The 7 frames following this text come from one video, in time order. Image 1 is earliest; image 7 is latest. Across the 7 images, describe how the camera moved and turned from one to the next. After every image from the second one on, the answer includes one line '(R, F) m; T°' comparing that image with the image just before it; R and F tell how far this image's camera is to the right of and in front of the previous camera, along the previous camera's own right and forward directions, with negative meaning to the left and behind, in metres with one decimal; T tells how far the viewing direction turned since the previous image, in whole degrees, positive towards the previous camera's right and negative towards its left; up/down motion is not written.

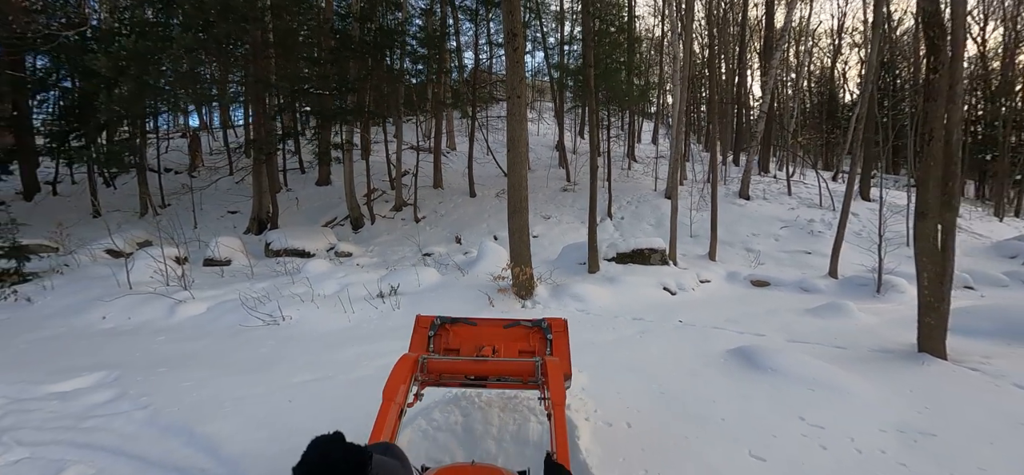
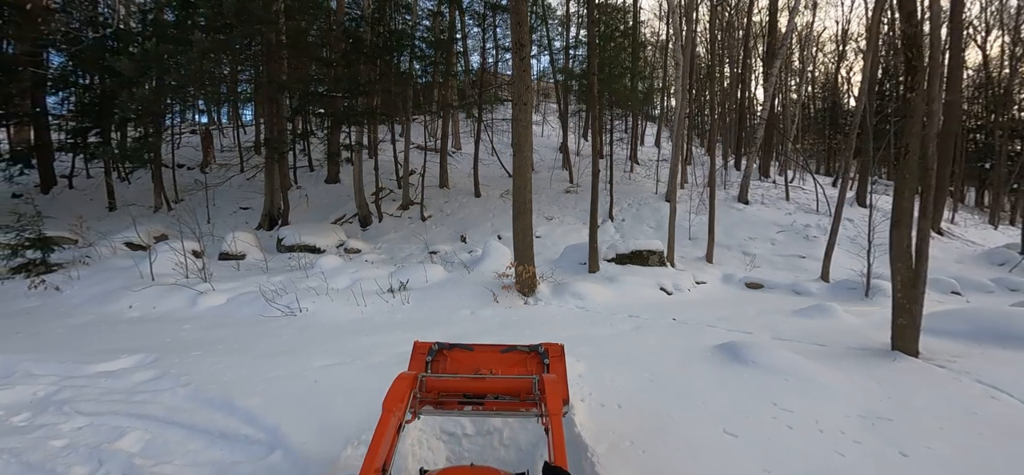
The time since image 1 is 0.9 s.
(0.0, -0.4) m; 0°
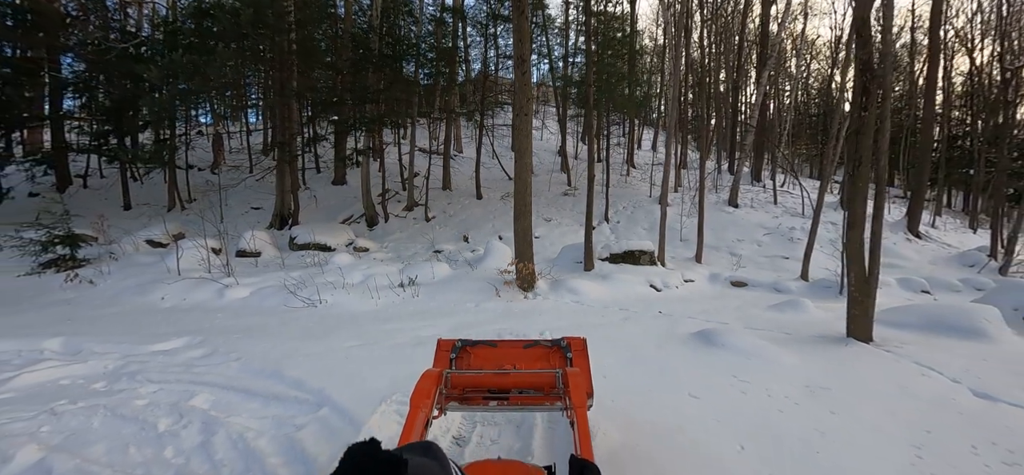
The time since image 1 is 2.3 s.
(0.0, -0.7) m; 0°
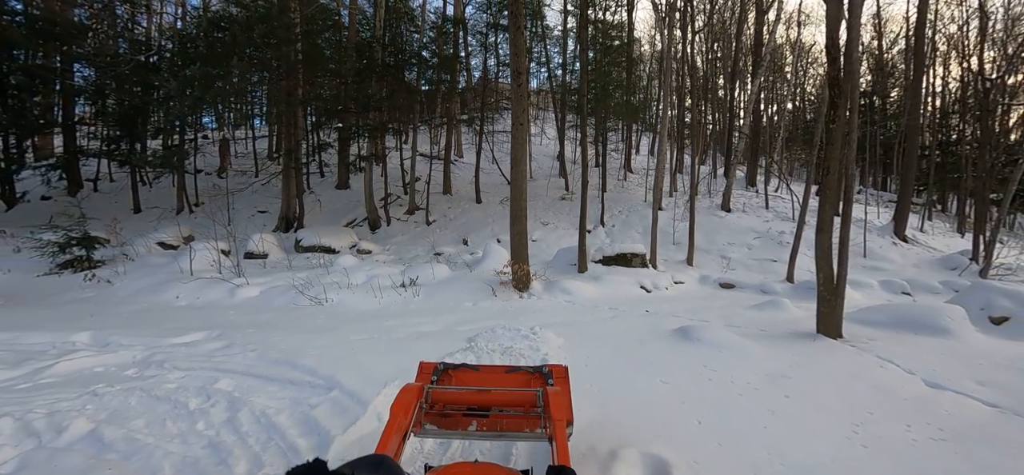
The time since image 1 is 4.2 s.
(+0.1, -0.5) m; 0°
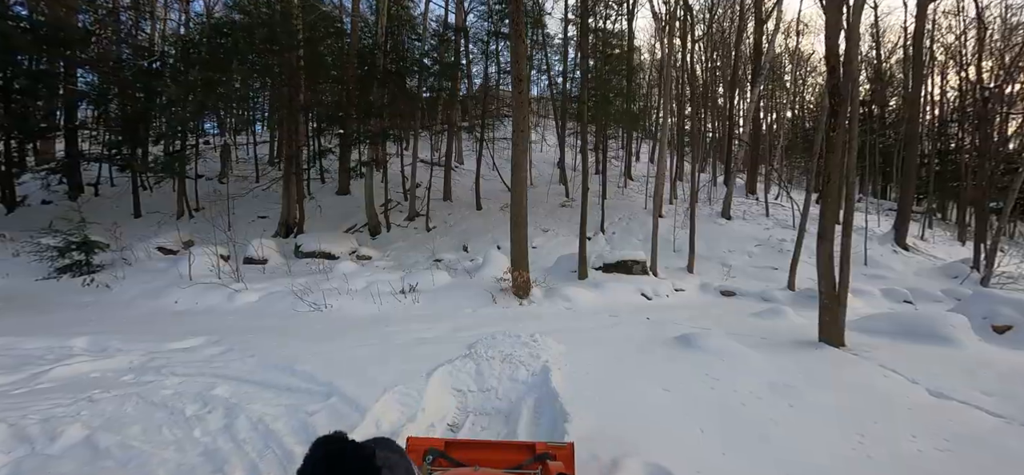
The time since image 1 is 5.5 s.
(0.0, 0.0) m; 0°
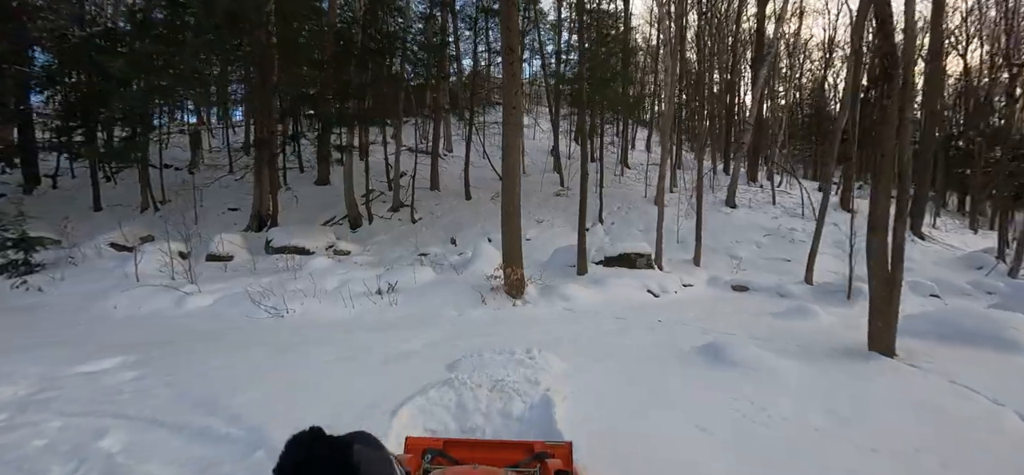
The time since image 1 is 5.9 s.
(0.0, +1.1) m; +1°
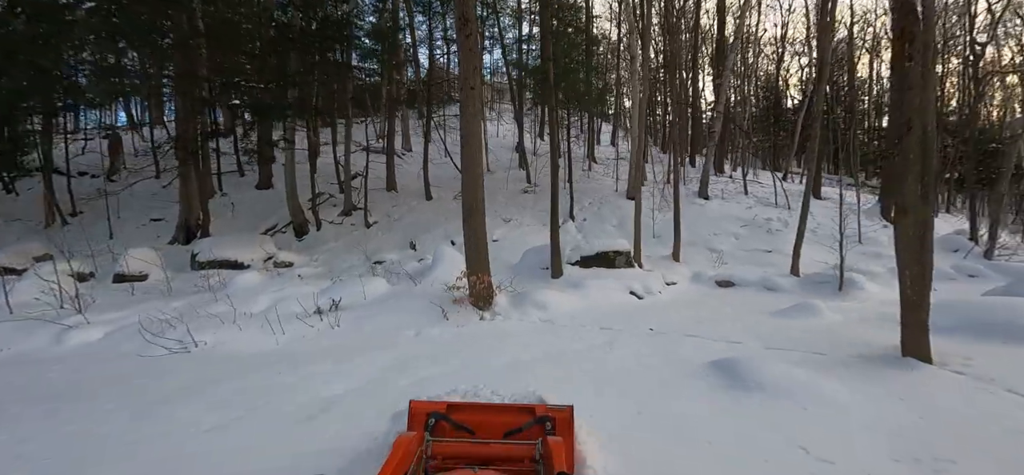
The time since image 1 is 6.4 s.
(0.0, +1.1) m; +4°
